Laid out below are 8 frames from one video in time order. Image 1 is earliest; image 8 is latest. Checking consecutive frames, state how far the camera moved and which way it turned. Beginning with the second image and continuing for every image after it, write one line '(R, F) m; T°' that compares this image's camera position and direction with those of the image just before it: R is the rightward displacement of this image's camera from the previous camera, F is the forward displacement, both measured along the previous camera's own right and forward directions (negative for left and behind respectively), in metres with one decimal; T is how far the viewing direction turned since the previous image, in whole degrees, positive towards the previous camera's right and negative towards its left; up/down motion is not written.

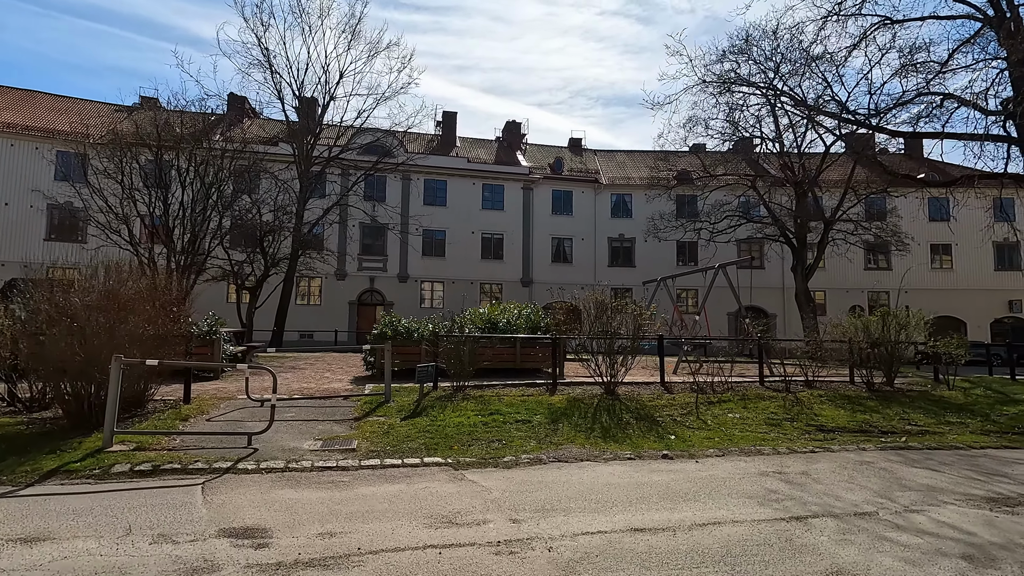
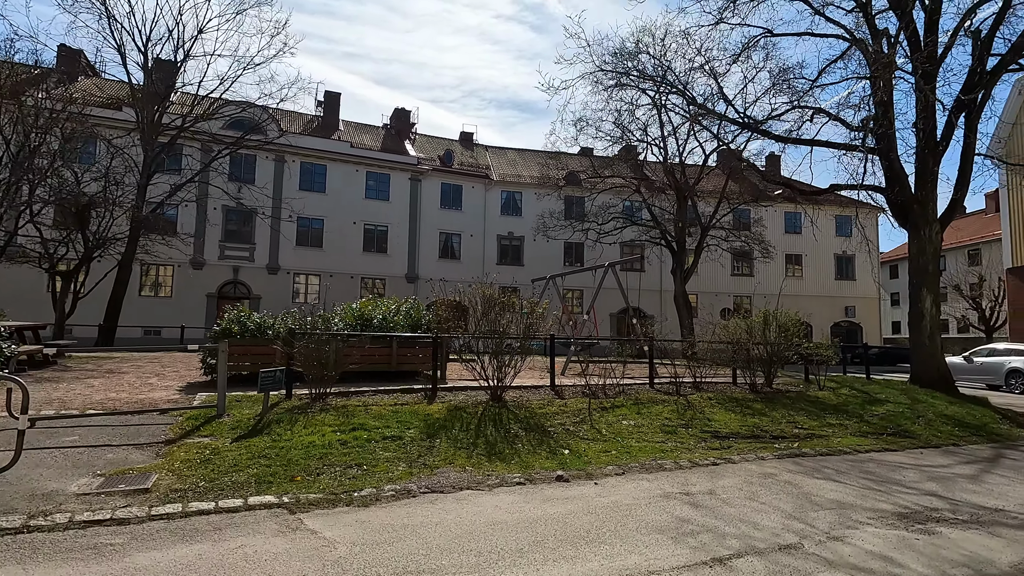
(+0.2, +1.1) m; +12°
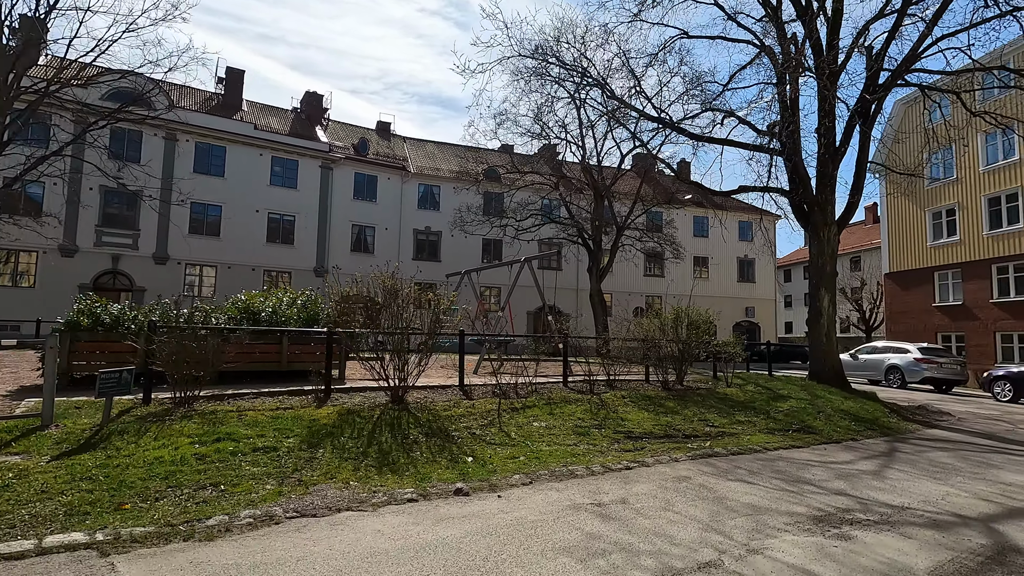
(+0.2, +0.6) m; +8°
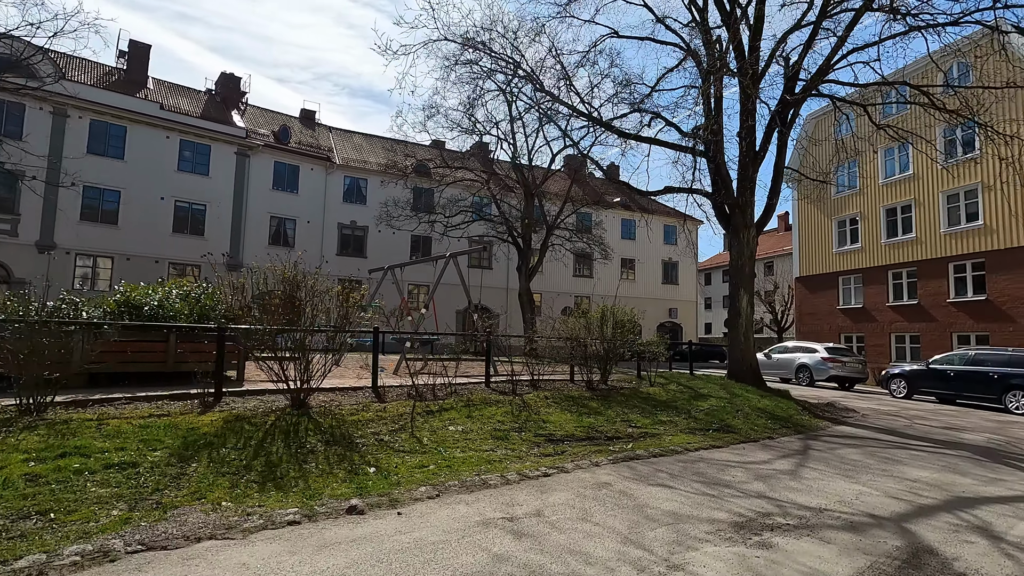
(+0.2, +0.4) m; +7°
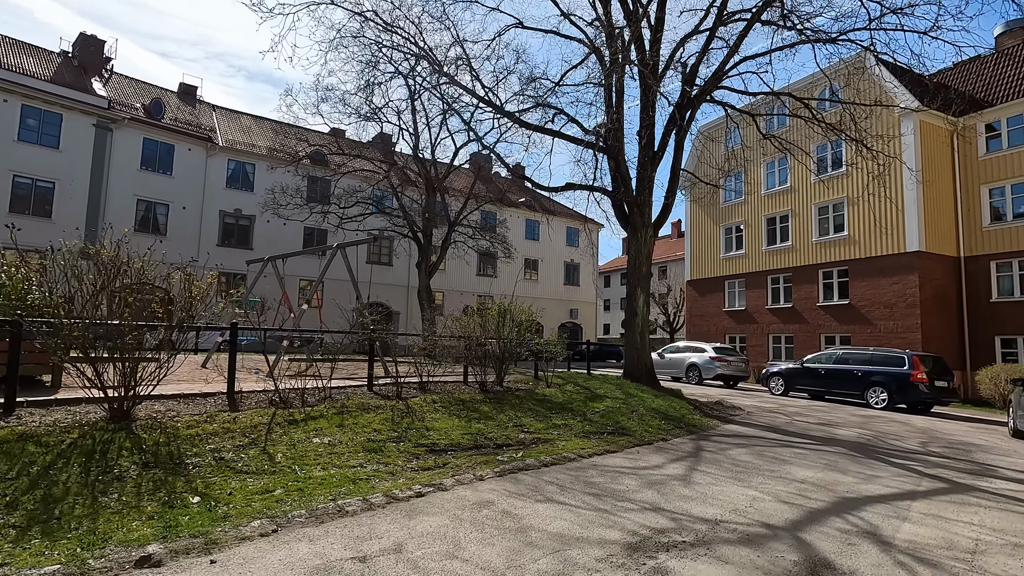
(+0.3, +0.6) m; +10°
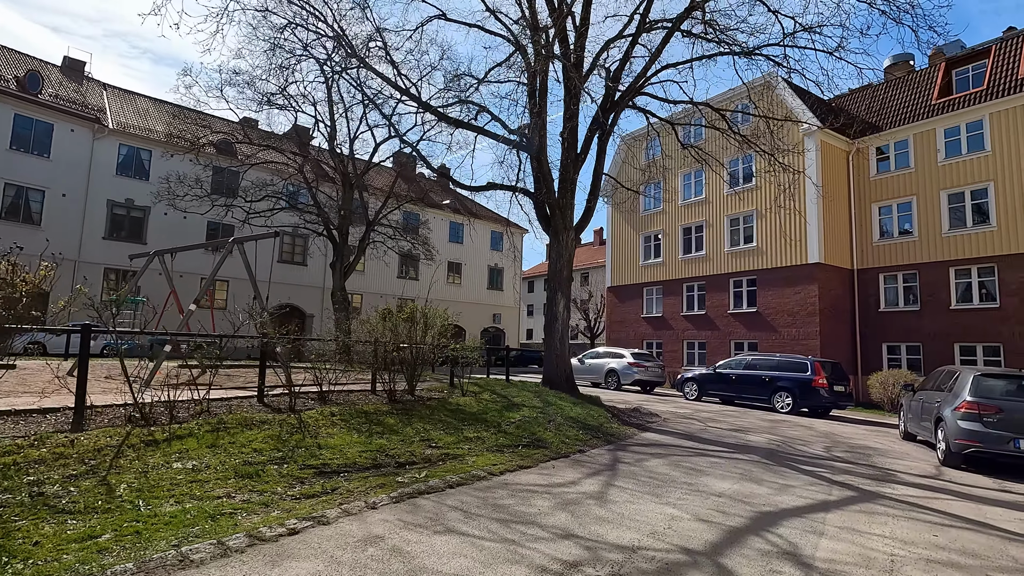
(+0.2, +0.5) m; +8°
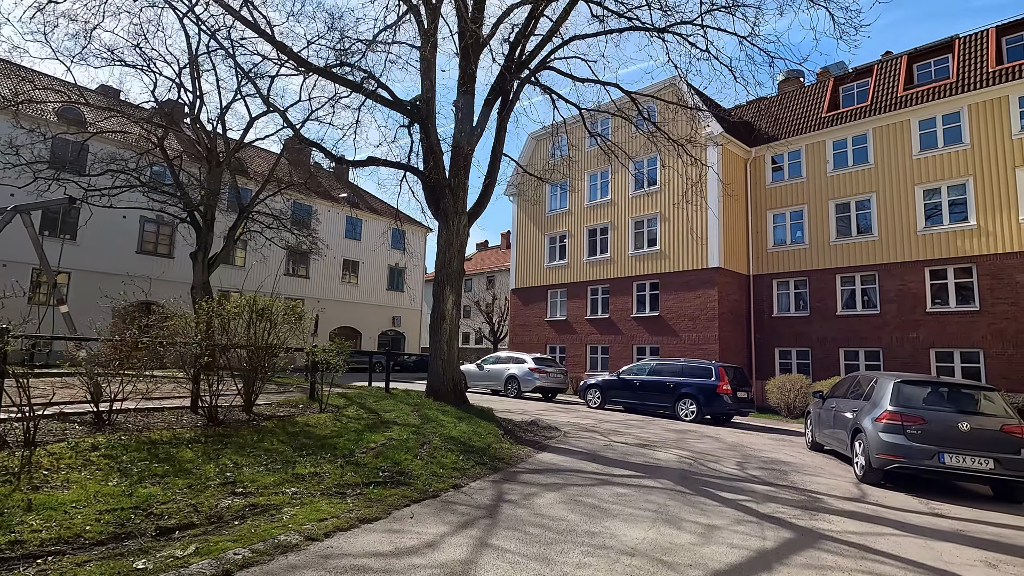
(+0.5, +1.6) m; +9°
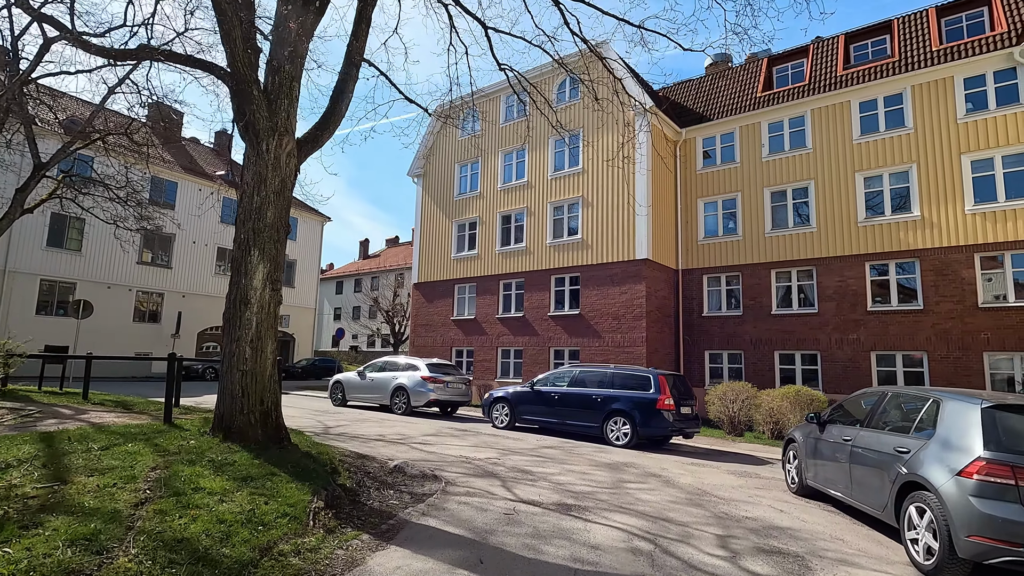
(+0.7, +3.4) m; +9°
